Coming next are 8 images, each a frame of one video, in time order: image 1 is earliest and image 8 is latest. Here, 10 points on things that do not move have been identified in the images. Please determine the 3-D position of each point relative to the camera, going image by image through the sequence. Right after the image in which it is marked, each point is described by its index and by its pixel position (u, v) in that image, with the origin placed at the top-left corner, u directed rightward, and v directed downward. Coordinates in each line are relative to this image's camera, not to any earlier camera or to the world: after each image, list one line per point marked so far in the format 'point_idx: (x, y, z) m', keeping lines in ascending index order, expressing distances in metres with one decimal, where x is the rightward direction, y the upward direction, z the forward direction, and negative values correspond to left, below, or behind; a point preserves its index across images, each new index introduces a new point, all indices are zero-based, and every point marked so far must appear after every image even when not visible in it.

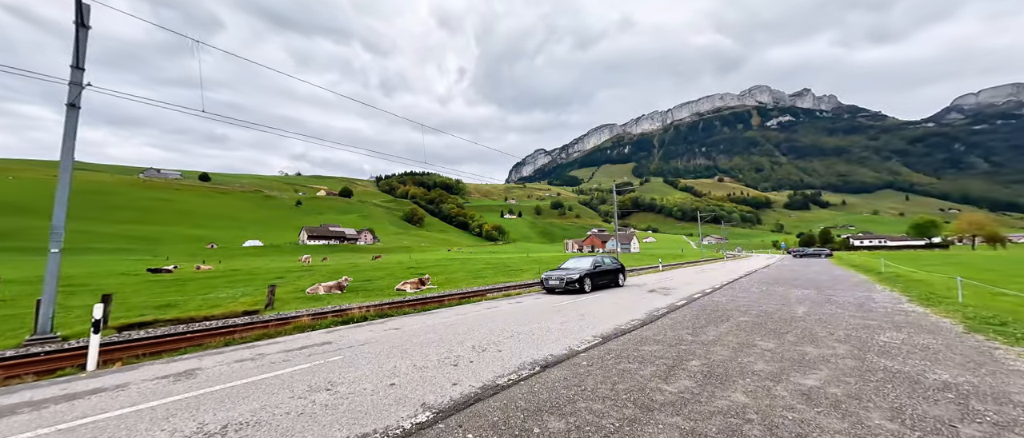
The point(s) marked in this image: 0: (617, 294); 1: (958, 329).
0: (+5.4, -3.9, +17.1) m
1: (+13.8, -3.4, +10.1) m
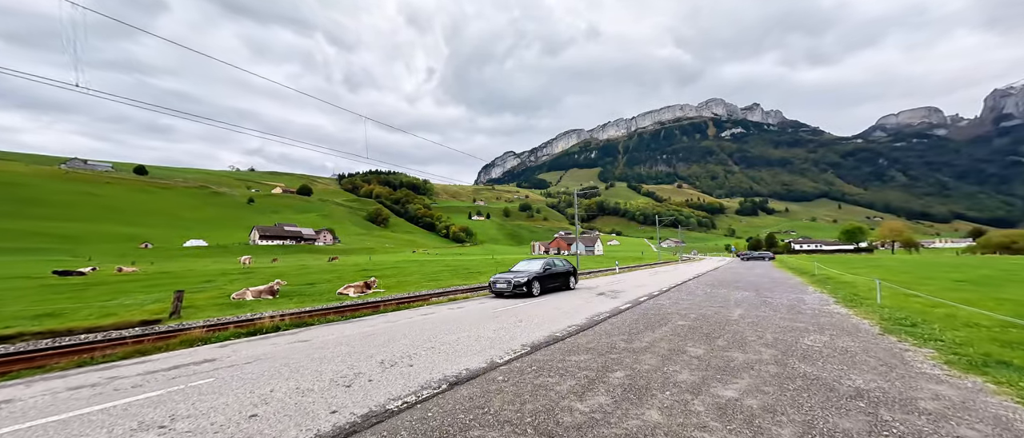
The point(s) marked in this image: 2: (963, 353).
0: (+2.6, -4.0, +16.7) m
1: (+11.6, -3.6, +10.5) m
2: (+11.1, -3.3, +8.0) m
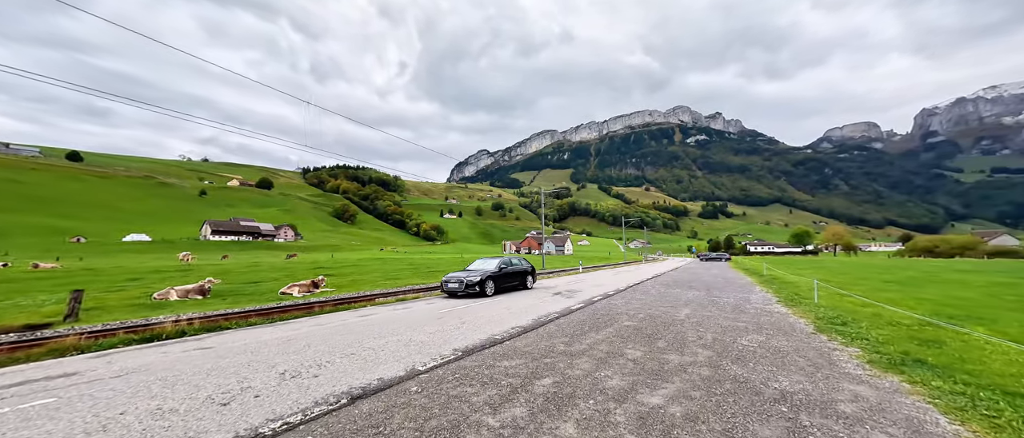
0: (+0.3, -3.9, +16.3) m
1: (+9.7, -3.6, +10.8) m
2: (+9.4, -3.3, +8.3) m
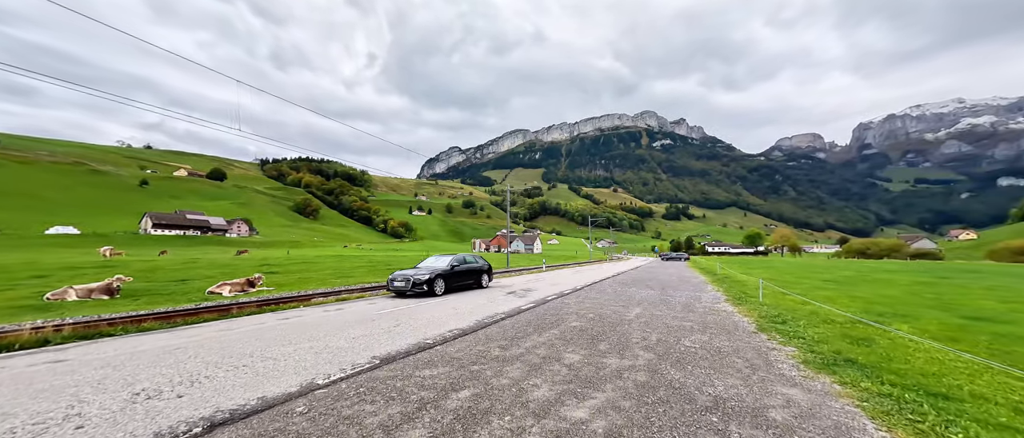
0: (-2.0, -3.7, +15.4) m
1: (+7.9, -3.6, +10.8) m
2: (+7.7, -3.3, +8.3) m
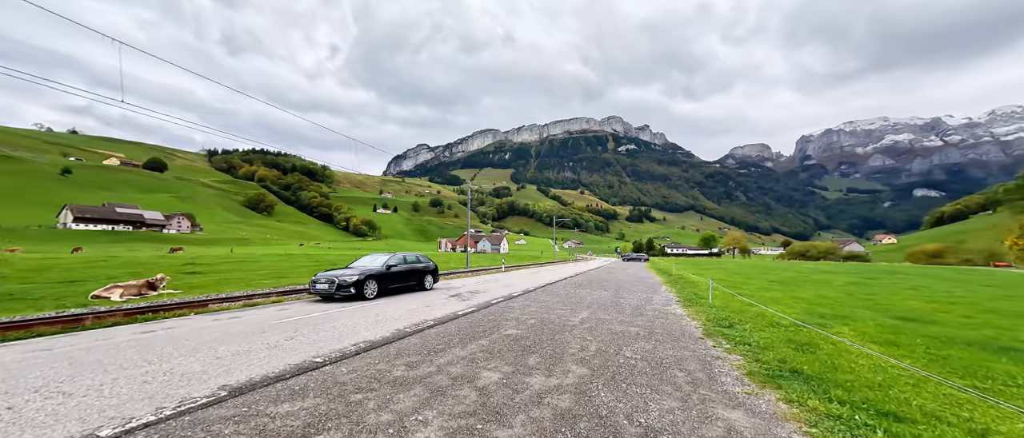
0: (-4.6, -3.4, +13.8) m
1: (+5.7, -3.5, +10.1) m
2: (+5.8, -3.3, +7.6) m
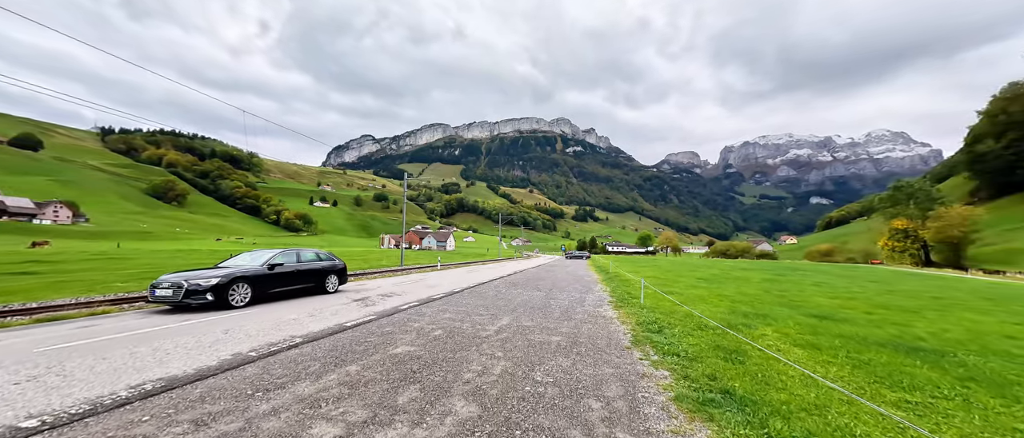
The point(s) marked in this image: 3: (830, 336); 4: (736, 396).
0: (-7.7, -3.0, +11.1) m
1: (+3.1, -3.3, +9.0) m
2: (+3.6, -3.1, +6.5) m
3: (+9.3, -3.4, +9.6) m
4: (+3.8, -3.0, +5.6) m
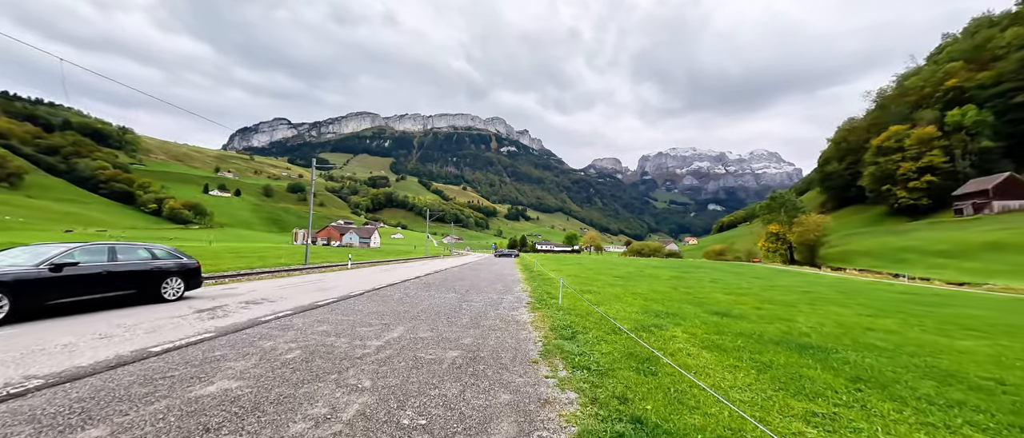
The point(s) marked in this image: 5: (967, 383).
0: (-10.4, -2.5, +7.7) m
1: (+0.5, -3.2, +7.8) m
2: (+1.5, -2.9, +5.4) m
3: (+6.5, -3.4, +9.7) m
4: (+1.9, -2.9, +4.6) m
5: (+8.3, -3.0, +6.0) m
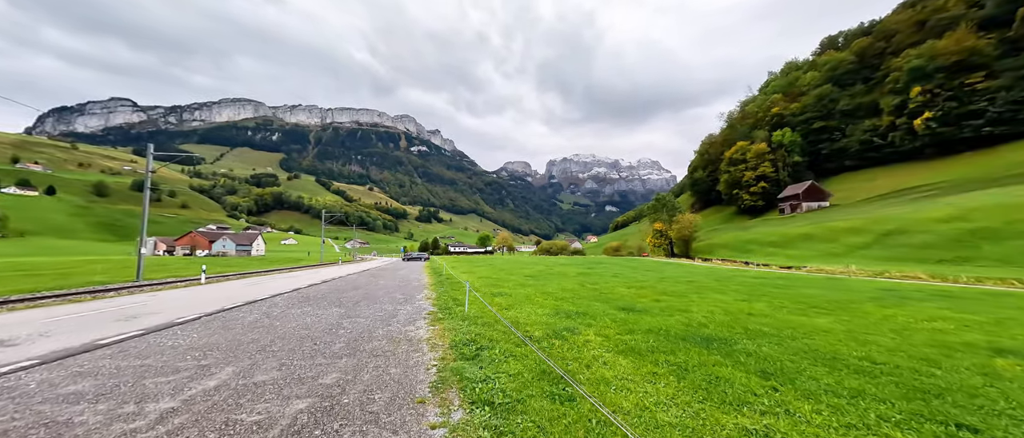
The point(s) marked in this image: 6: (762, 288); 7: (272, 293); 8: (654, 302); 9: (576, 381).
0: (-12.2, -2.5, +3.0) m
1: (-1.6, -3.0, +5.9) m
2: (-0.1, -2.8, +3.9) m
3: (+3.6, -3.2, +9.3) m
4: (+0.5, -2.7, +3.2) m
5: (+6.4, -2.7, +6.2) m
6: (+15.0, -4.1, +19.7) m
7: (-12.5, -4.0, +17.6) m
8: (+6.4, -3.8, +14.9) m
9: (+1.1, -2.8, +5.7) m
